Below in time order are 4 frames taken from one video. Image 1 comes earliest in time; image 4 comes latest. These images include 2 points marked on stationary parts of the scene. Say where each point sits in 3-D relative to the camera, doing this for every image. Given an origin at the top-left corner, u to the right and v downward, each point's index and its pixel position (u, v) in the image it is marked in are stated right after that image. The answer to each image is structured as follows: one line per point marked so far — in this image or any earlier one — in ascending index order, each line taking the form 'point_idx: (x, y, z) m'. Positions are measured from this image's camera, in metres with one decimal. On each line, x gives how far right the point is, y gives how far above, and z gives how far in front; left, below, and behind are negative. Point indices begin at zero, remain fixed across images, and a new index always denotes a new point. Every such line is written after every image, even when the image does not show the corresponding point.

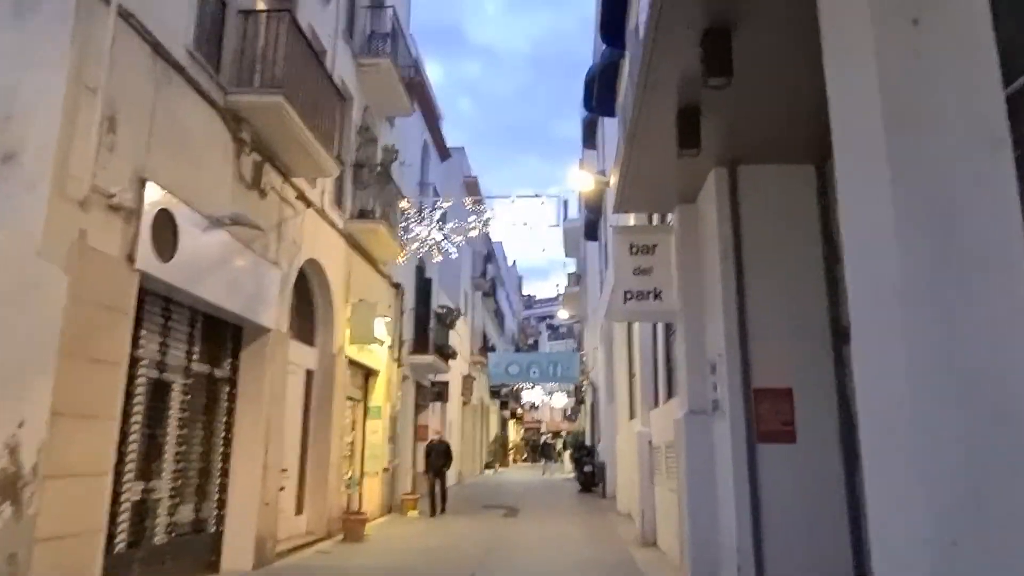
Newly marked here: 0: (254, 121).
0: (-2.4, +1.5, +6.7) m
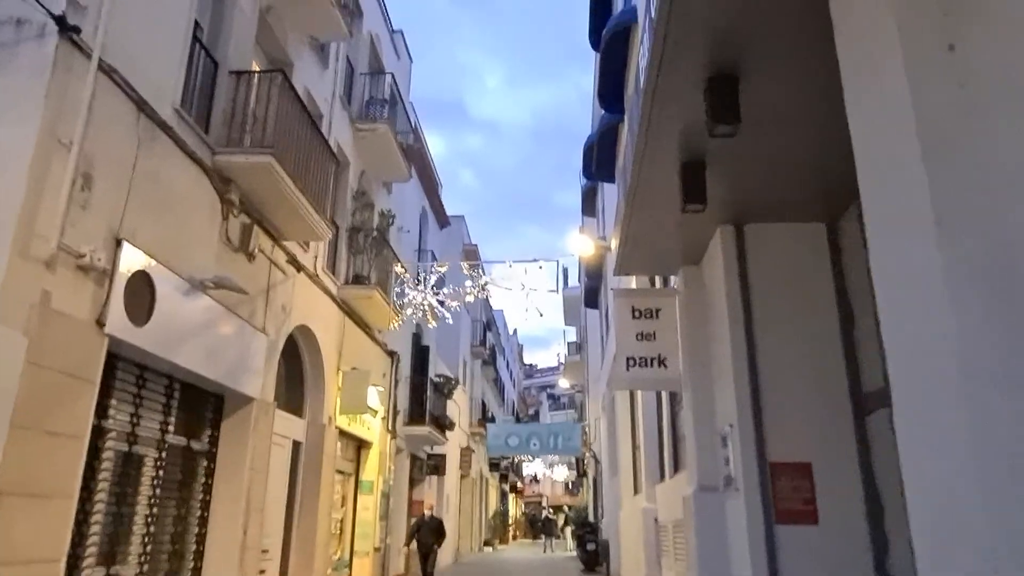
0: (-2.4, +1.0, +6.5) m
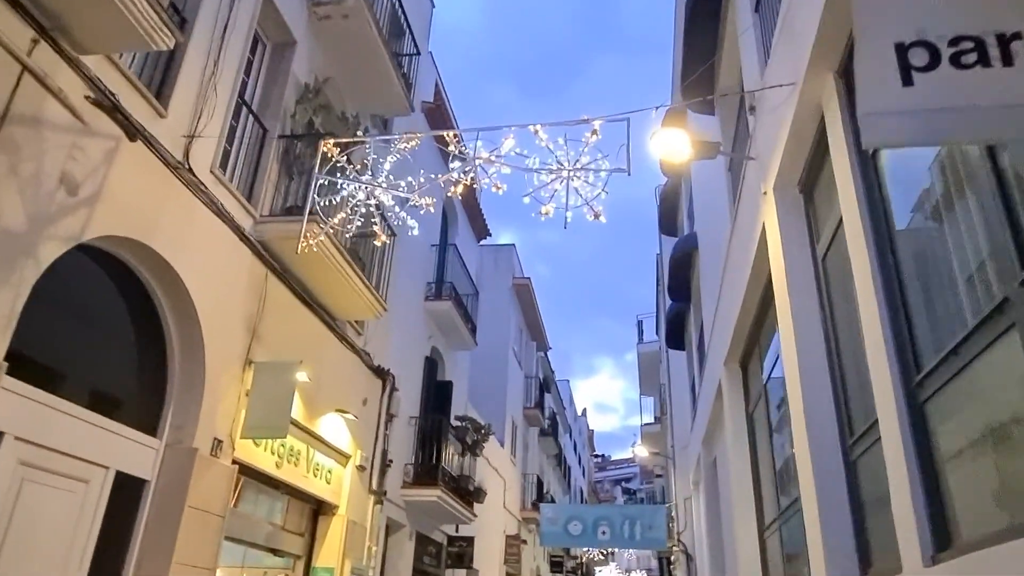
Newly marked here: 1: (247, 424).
0: (-2.4, +1.9, +2.8) m
1: (-2.0, -1.0, +5.4) m
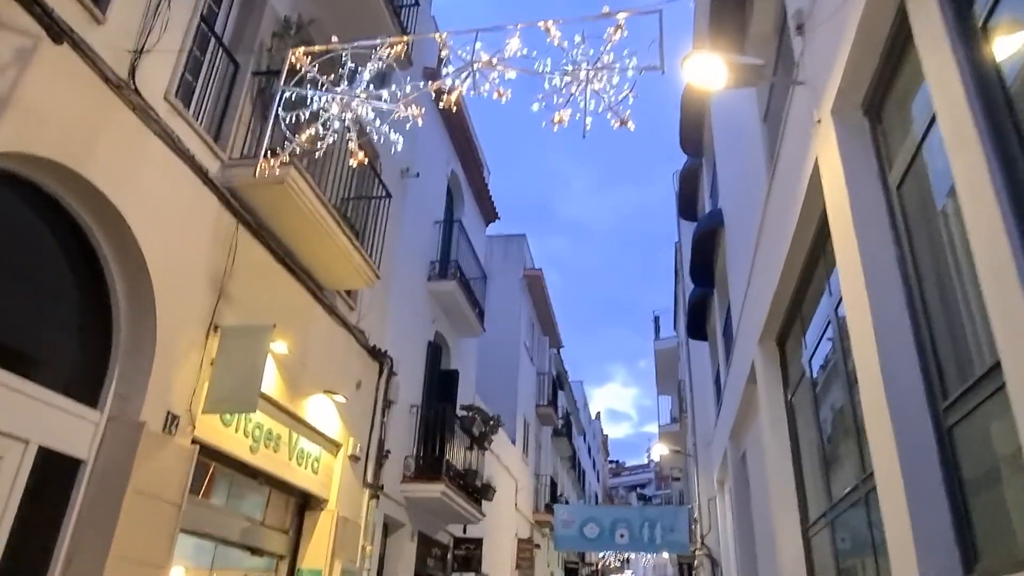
0: (-2.4, +2.2, +2.0) m
1: (-1.9, -0.7, +4.6) m
